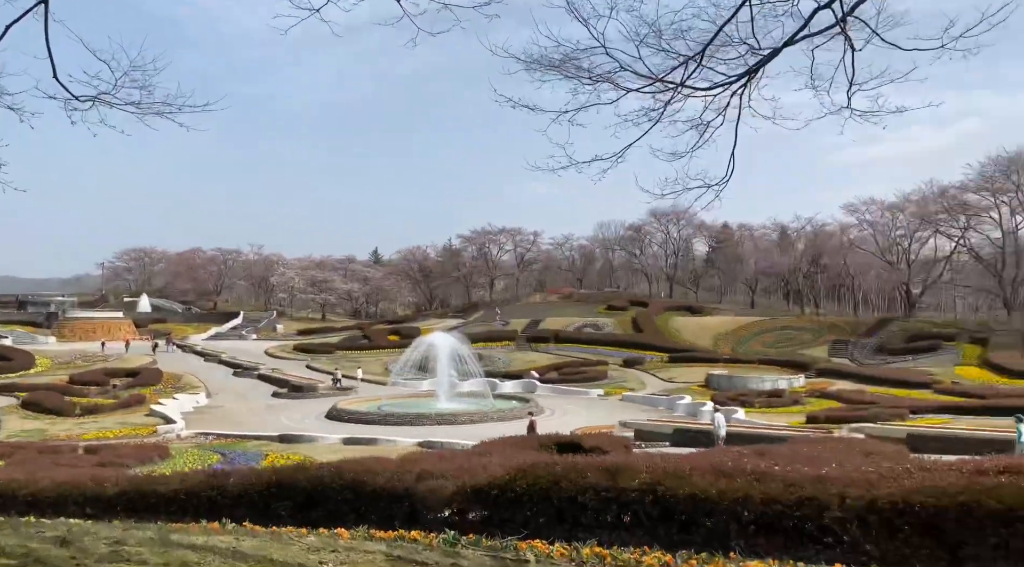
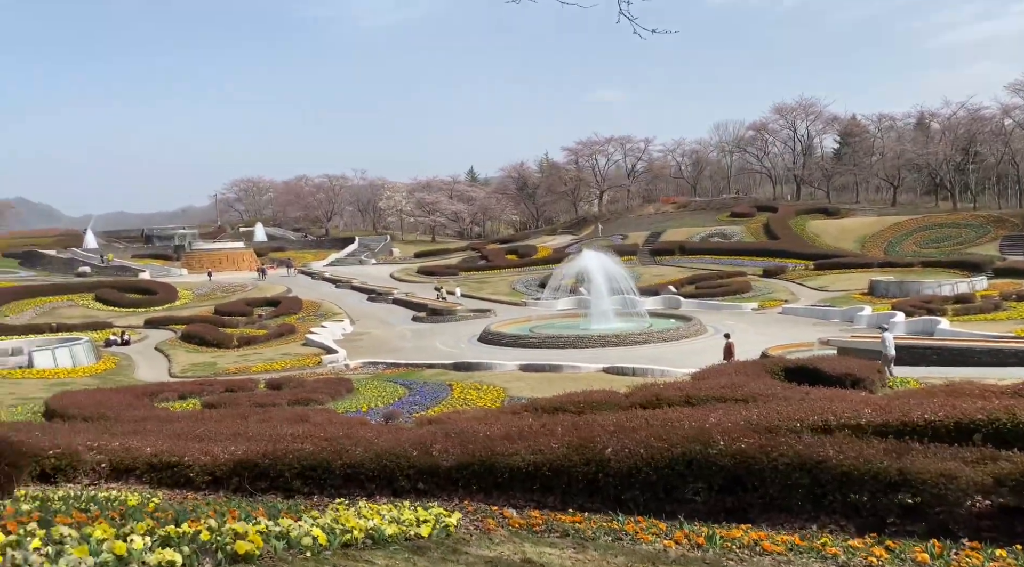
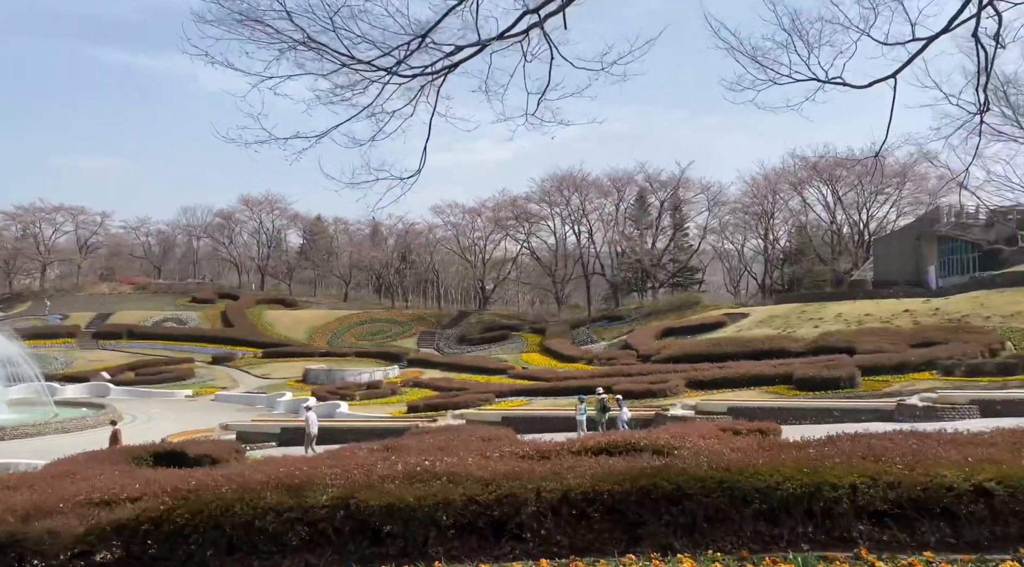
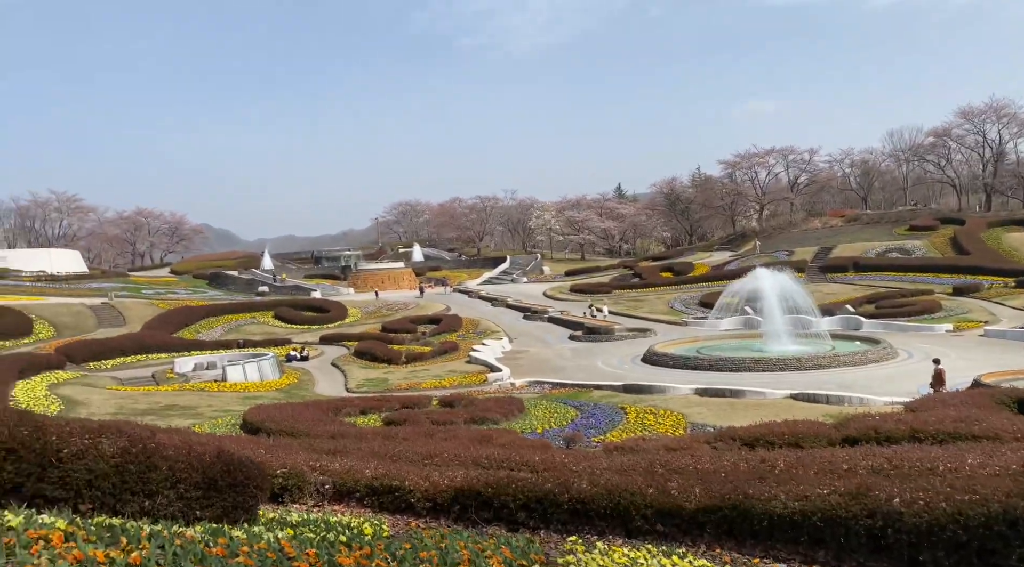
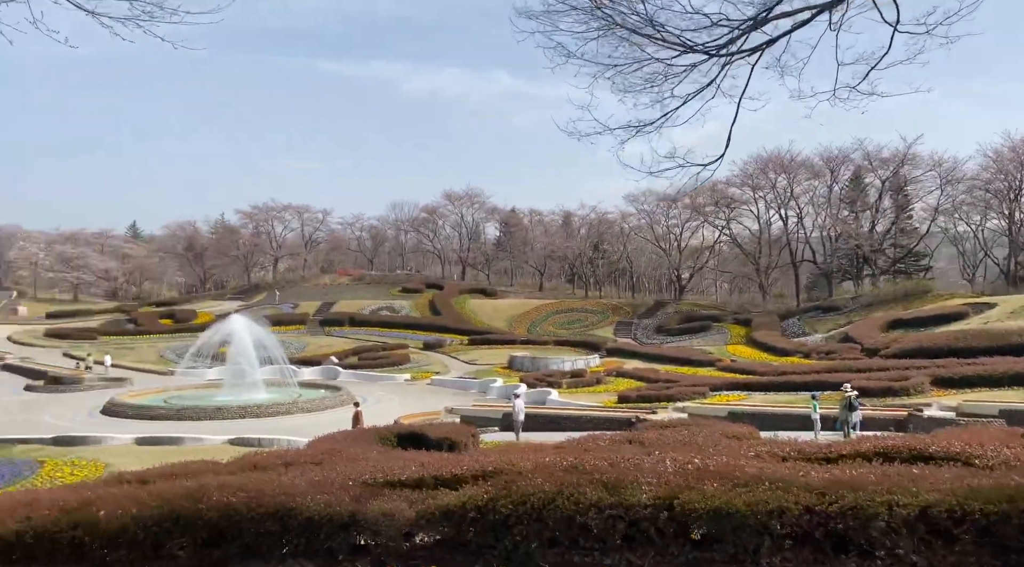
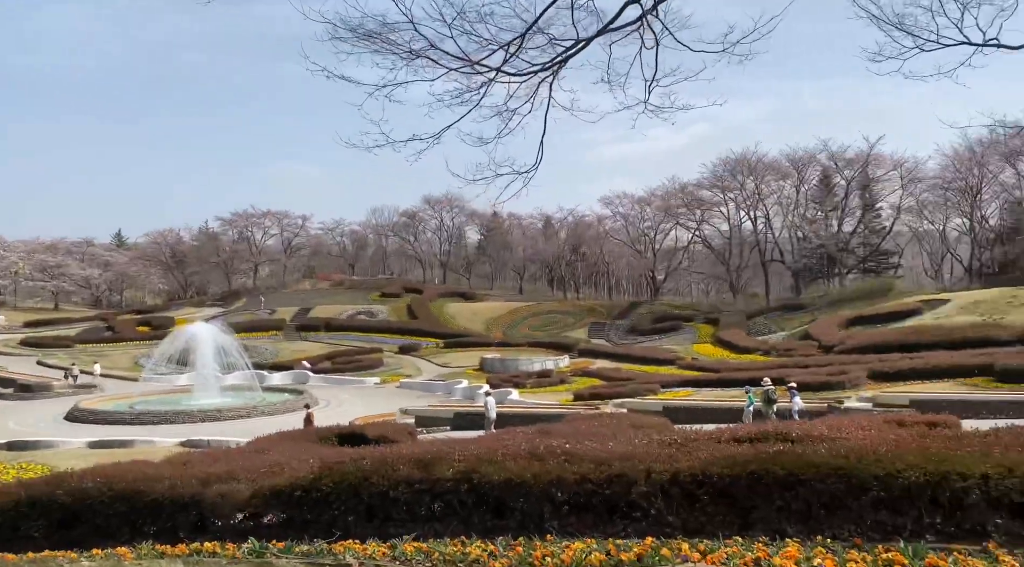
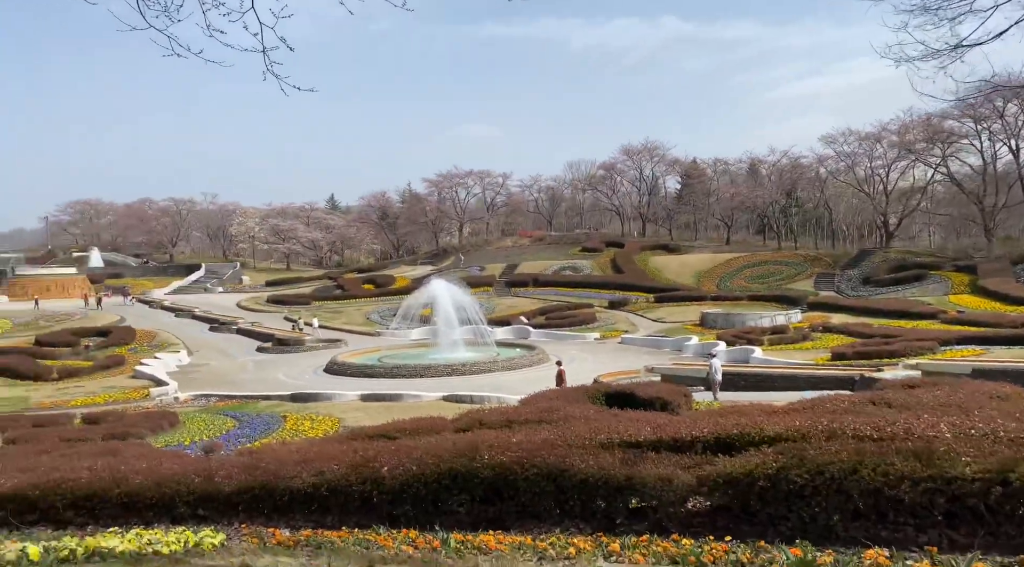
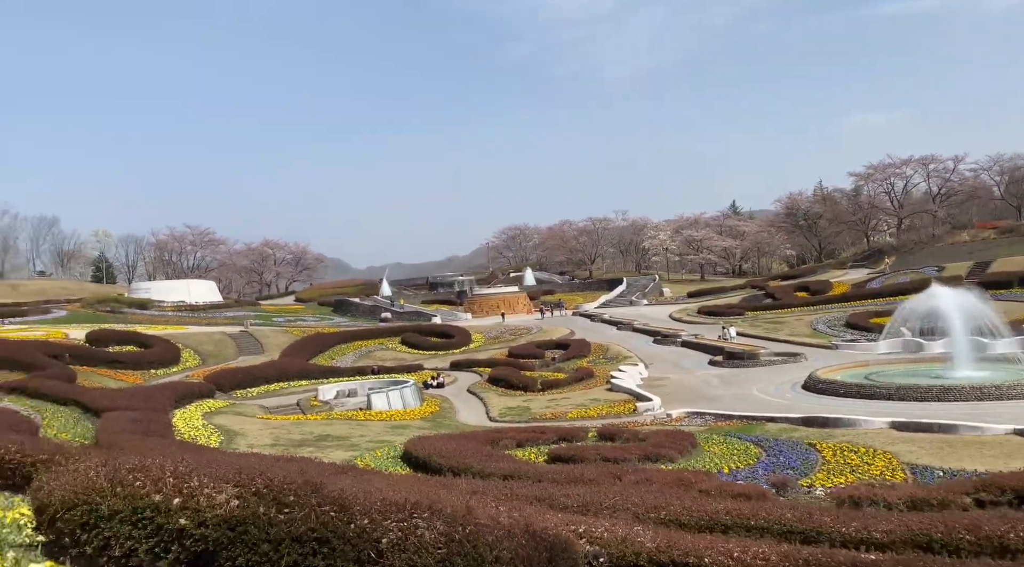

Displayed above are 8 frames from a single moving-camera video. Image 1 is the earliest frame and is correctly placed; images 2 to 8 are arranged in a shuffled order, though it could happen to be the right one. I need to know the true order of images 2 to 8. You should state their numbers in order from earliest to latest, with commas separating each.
6, 3, 5, 7, 2, 4, 8
